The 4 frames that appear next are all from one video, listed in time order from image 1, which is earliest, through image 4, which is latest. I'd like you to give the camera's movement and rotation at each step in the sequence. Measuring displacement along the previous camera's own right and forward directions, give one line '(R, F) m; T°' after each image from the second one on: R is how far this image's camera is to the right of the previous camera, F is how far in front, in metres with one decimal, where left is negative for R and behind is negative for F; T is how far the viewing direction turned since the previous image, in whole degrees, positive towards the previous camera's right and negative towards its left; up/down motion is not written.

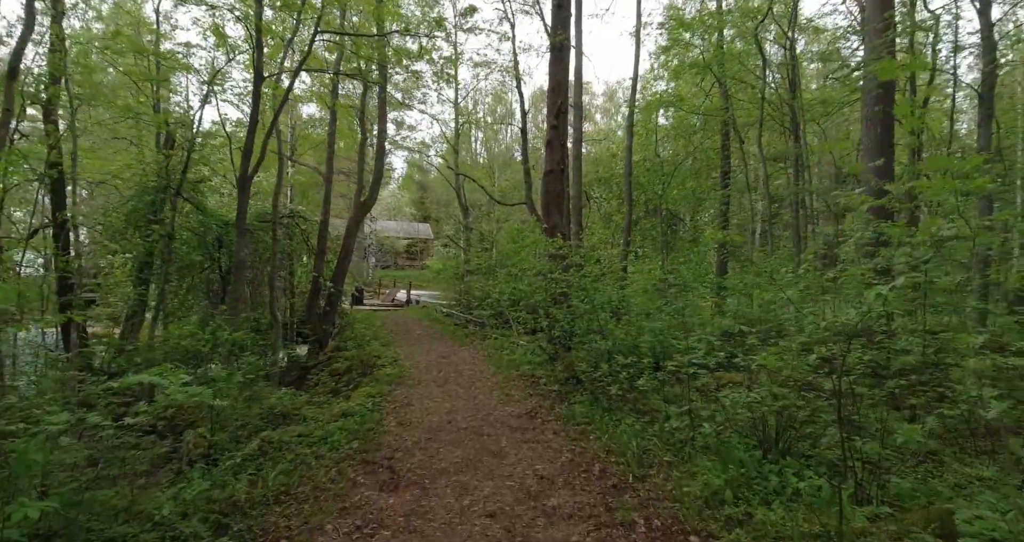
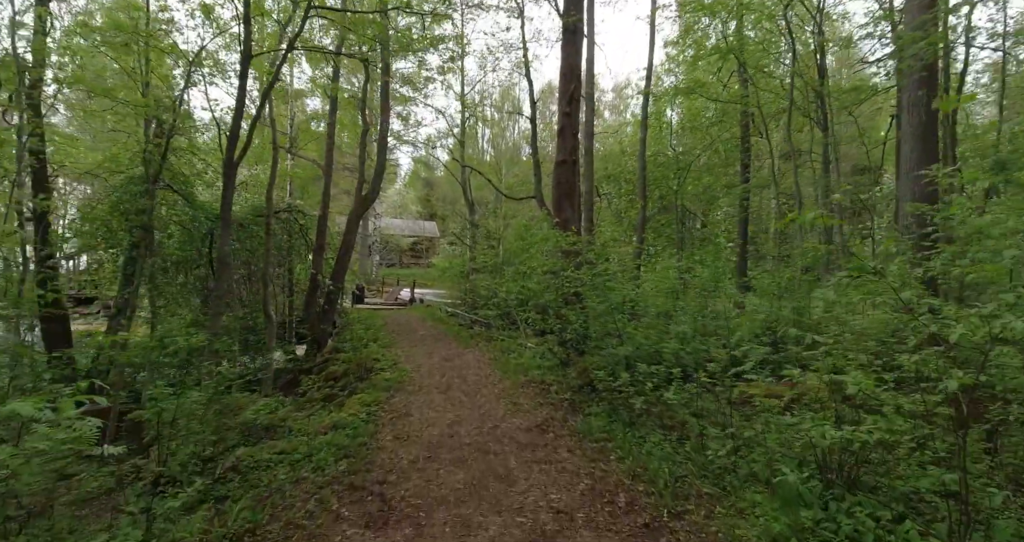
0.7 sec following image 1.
(0.0, +0.7) m; -1°
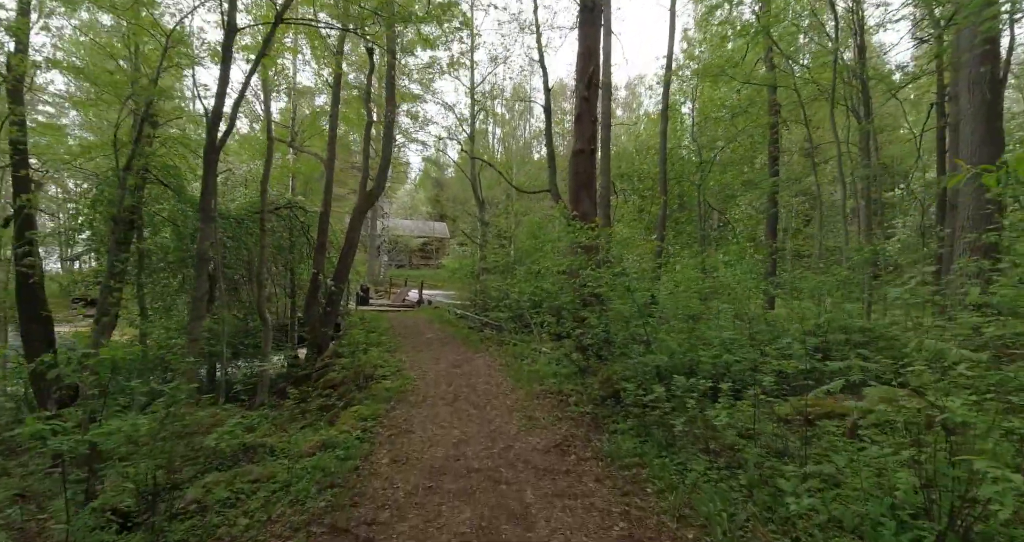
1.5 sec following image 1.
(0.0, +0.8) m; -1°
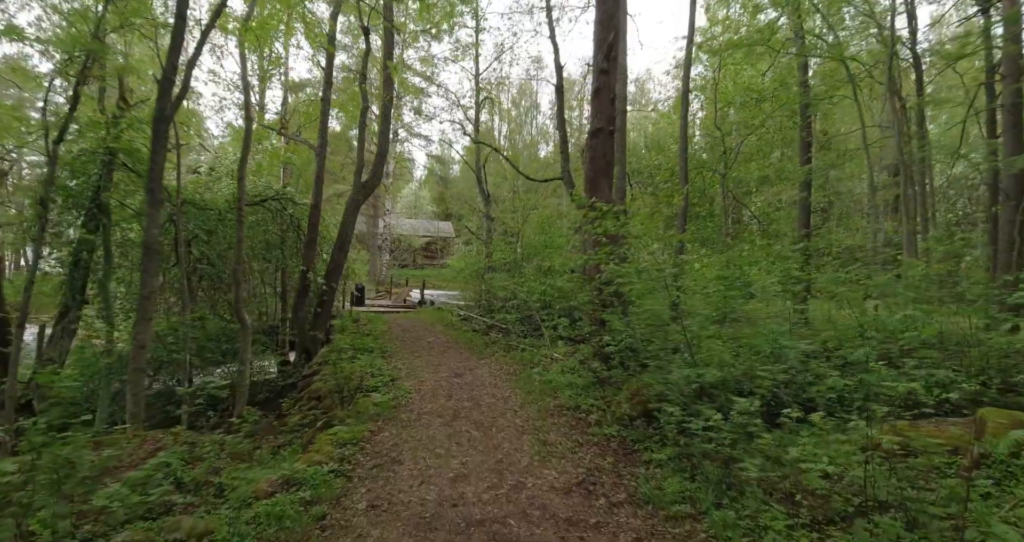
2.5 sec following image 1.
(0.0, +1.1) m; -1°
